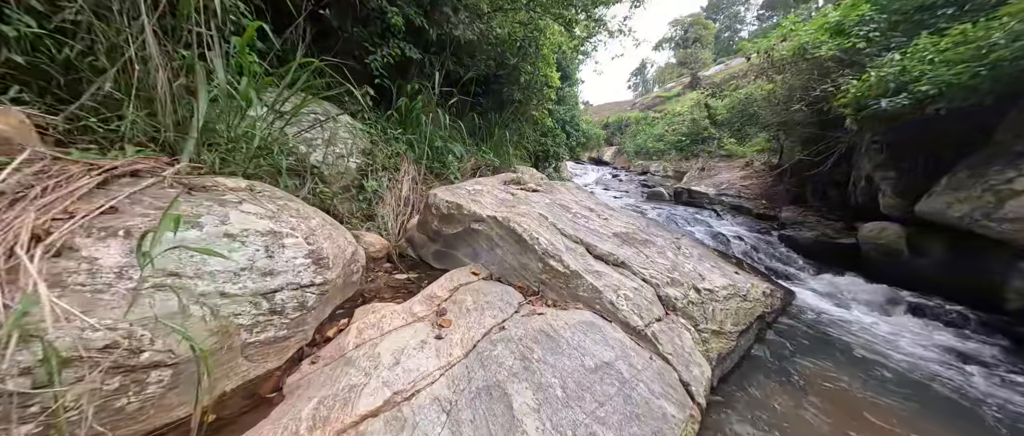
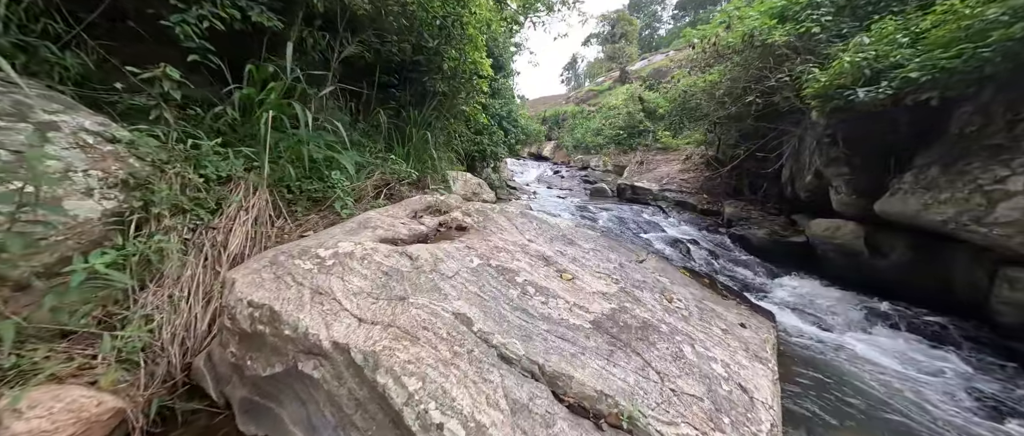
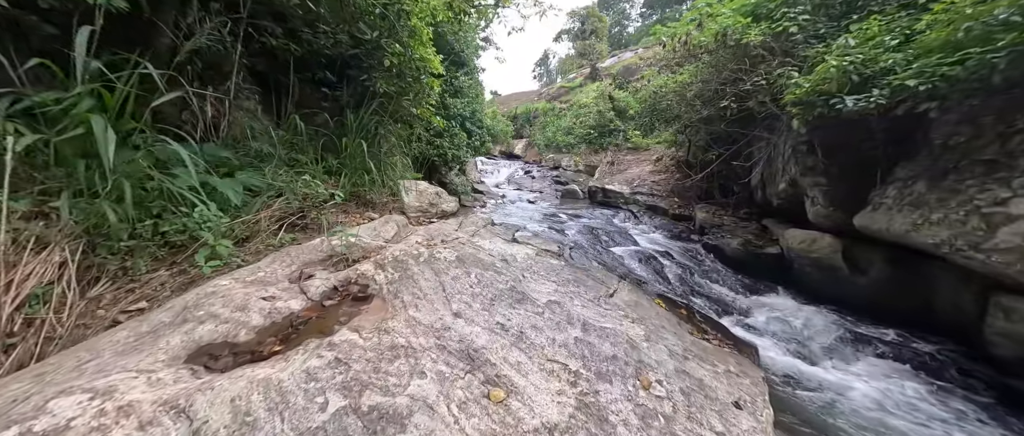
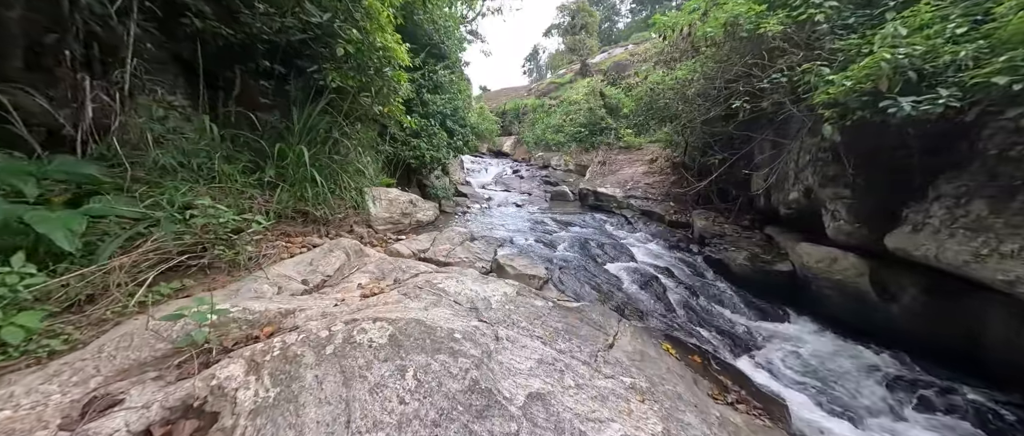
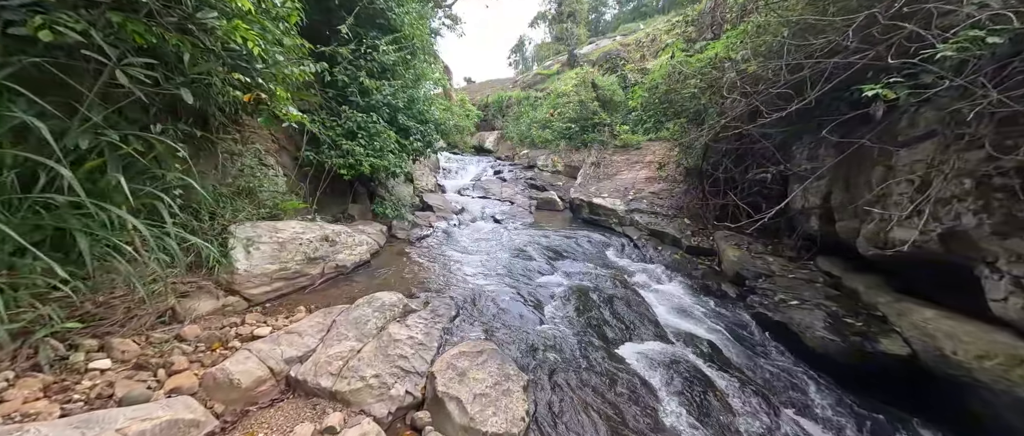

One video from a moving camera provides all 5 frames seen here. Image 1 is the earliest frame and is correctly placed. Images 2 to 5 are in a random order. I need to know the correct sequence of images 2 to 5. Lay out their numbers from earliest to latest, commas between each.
2, 3, 4, 5
